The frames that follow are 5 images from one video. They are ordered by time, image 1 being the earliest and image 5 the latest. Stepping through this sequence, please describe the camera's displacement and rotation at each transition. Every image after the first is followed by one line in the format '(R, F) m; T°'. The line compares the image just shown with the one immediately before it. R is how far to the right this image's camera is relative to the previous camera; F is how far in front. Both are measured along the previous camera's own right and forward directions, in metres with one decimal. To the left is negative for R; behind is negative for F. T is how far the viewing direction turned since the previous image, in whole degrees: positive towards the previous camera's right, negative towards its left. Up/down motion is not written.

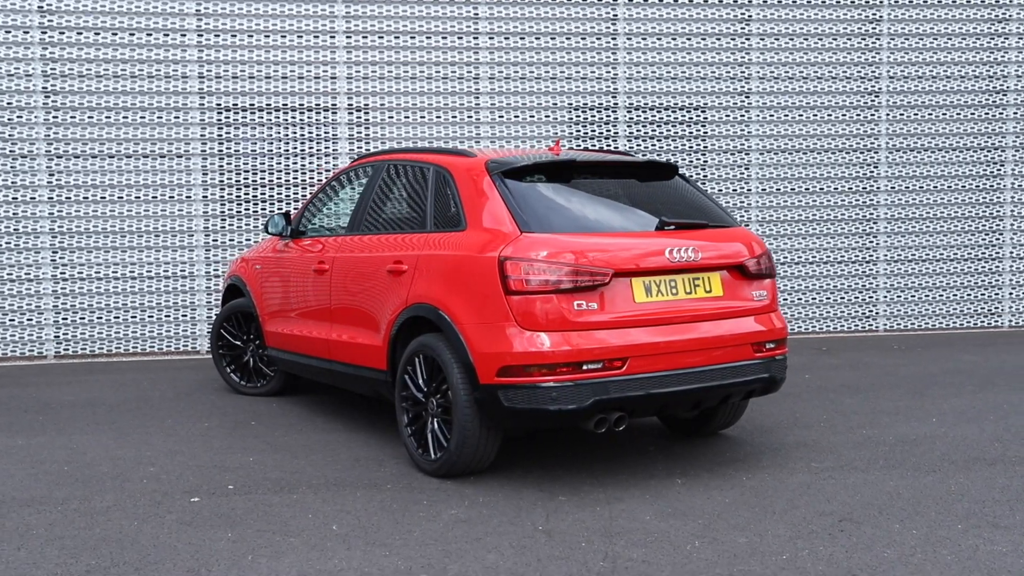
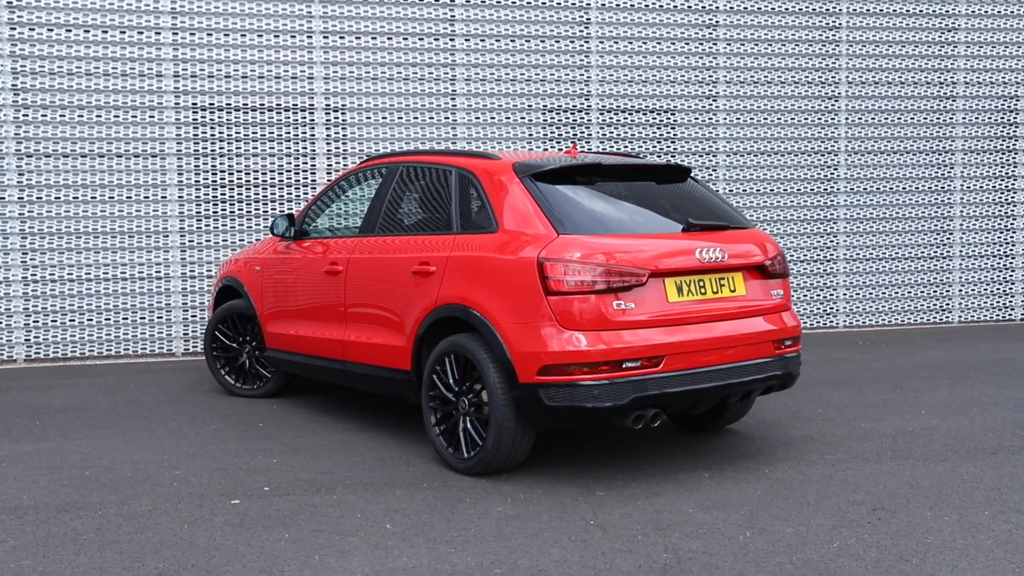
(-0.5, -0.1) m; +4°
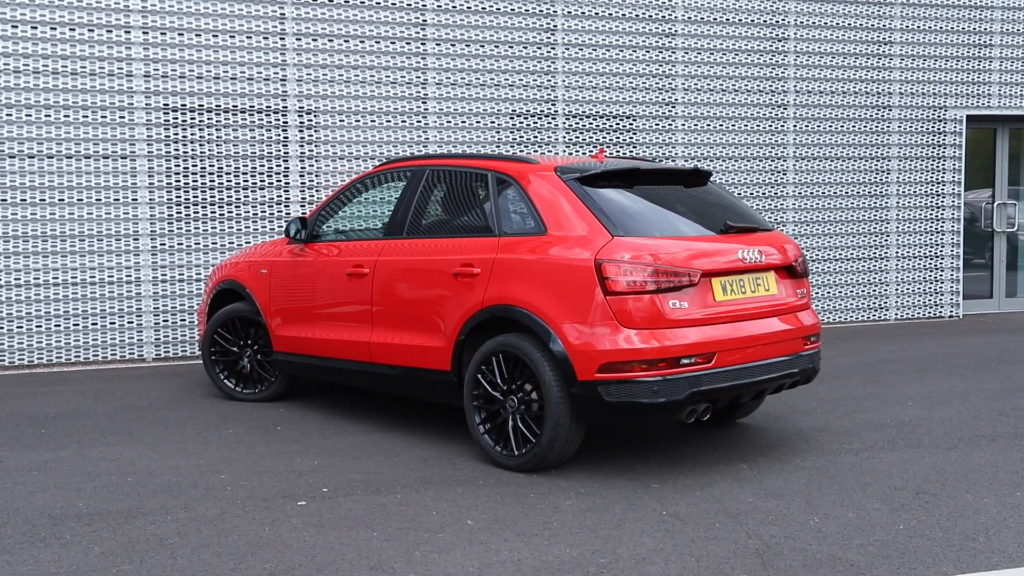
(-0.8, -0.1) m; +6°
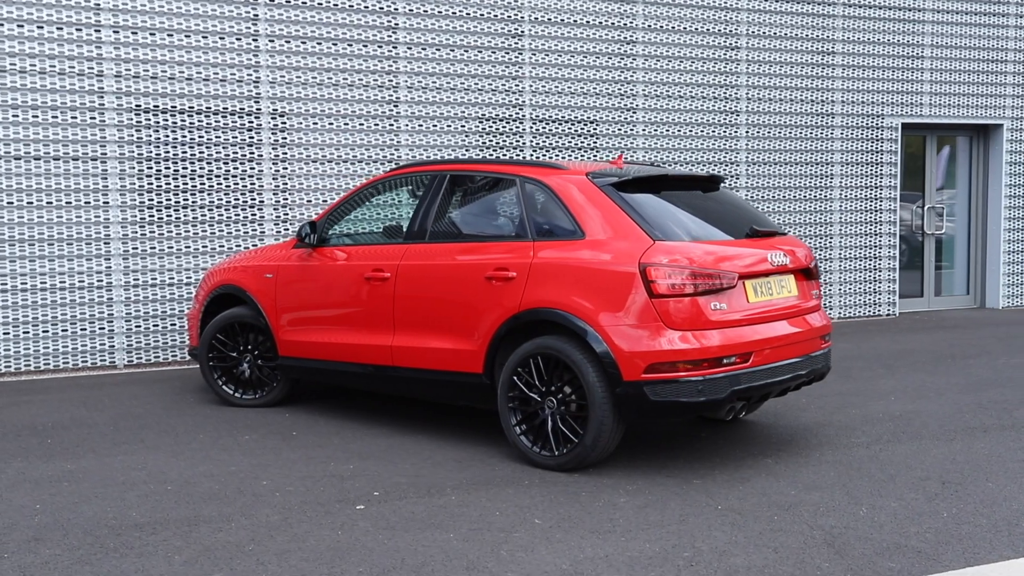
(-0.7, -0.1) m; +5°
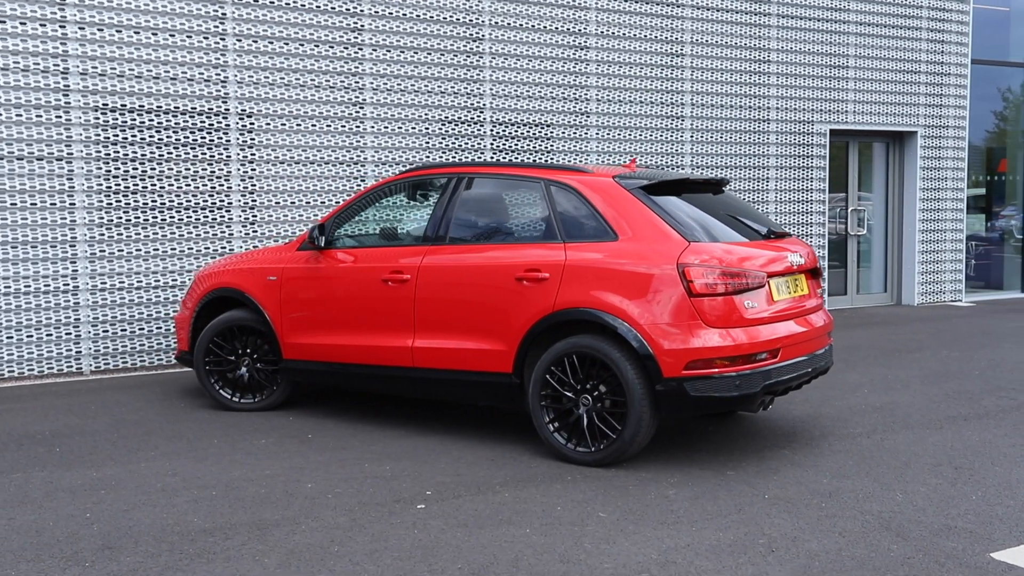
(-0.8, -0.1) m; +6°
